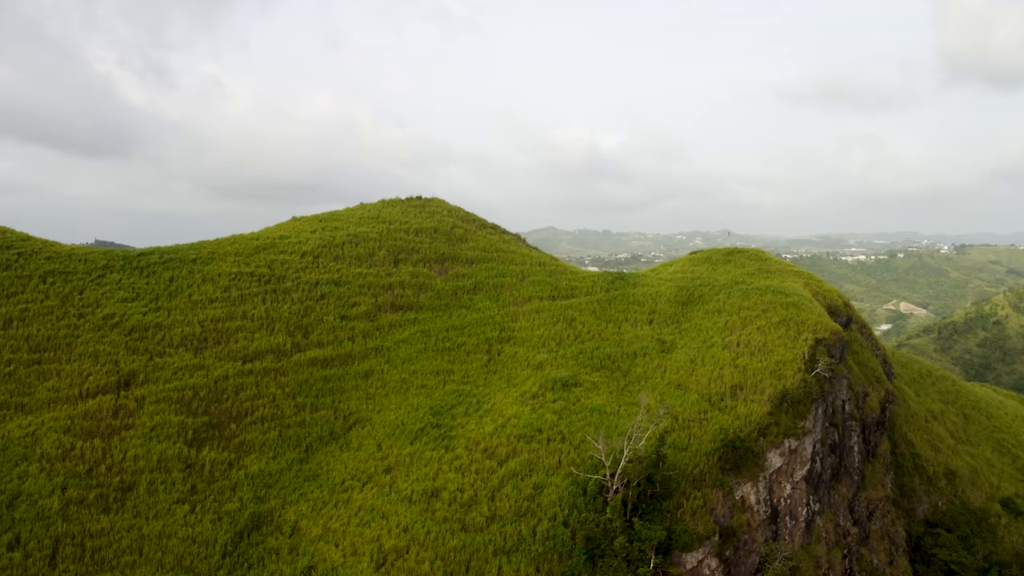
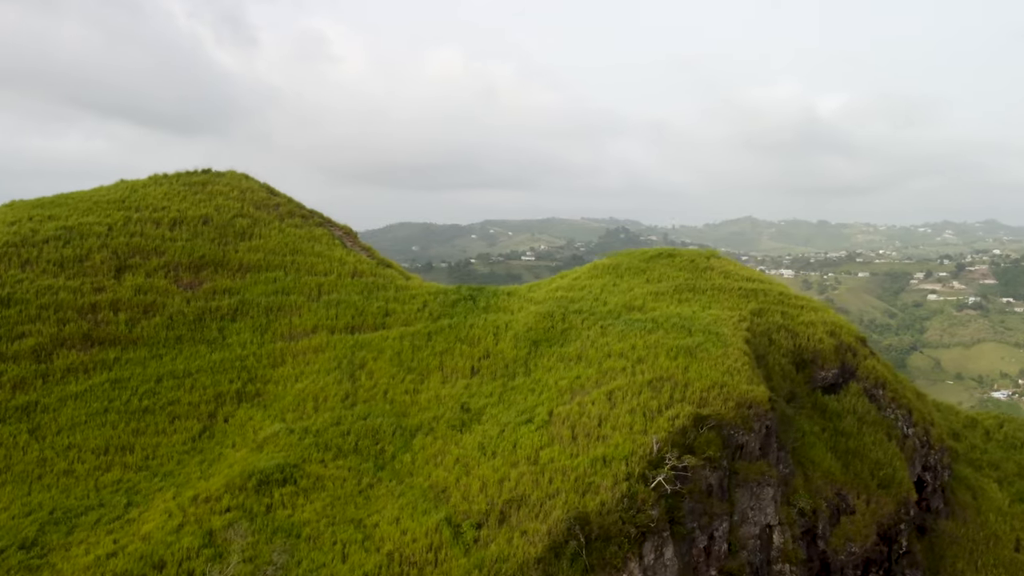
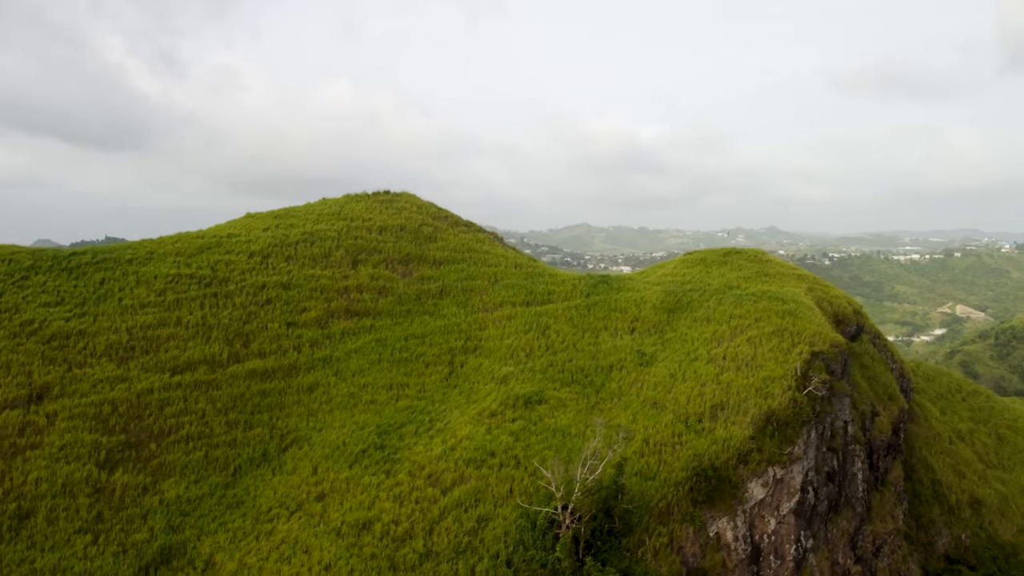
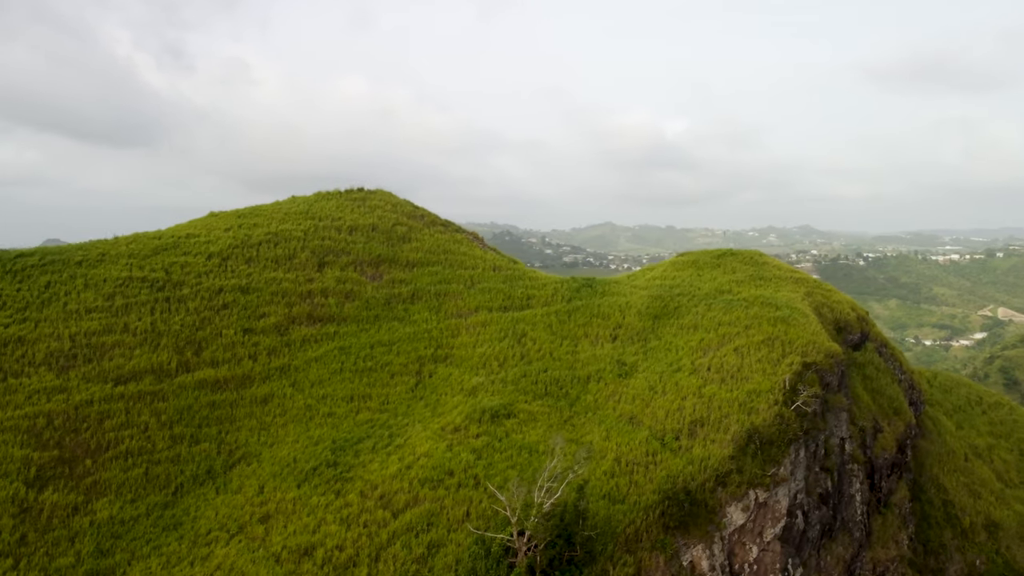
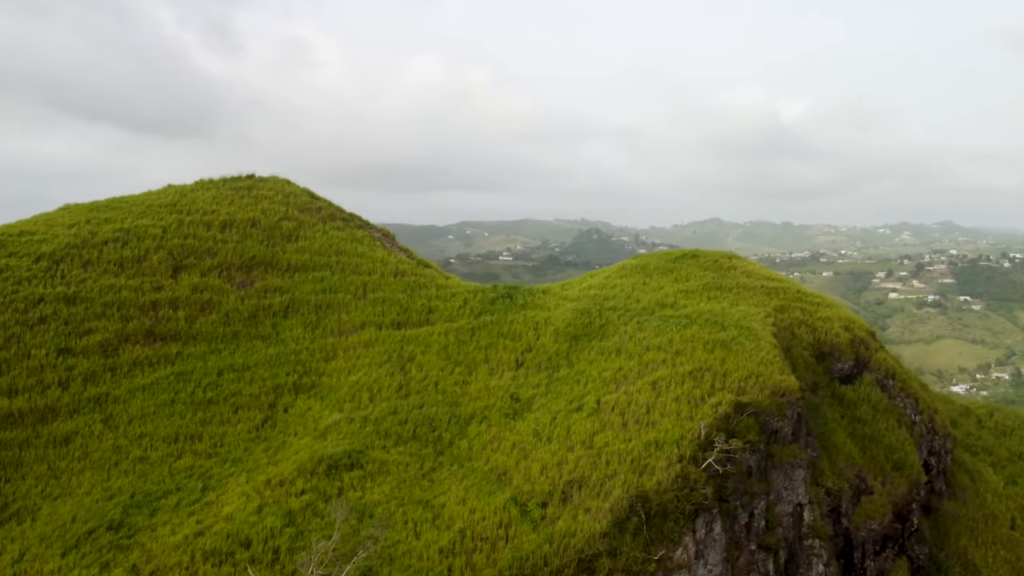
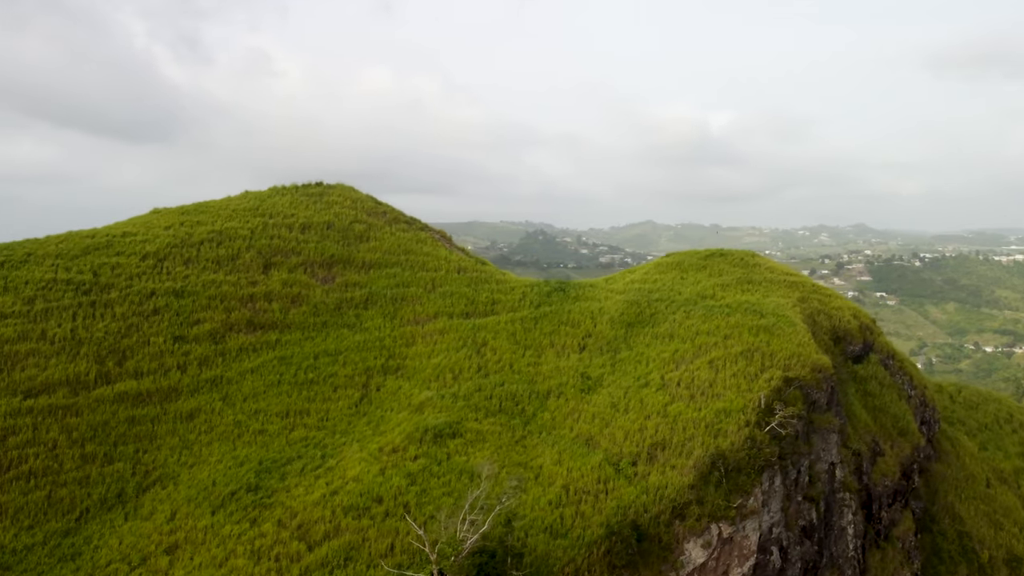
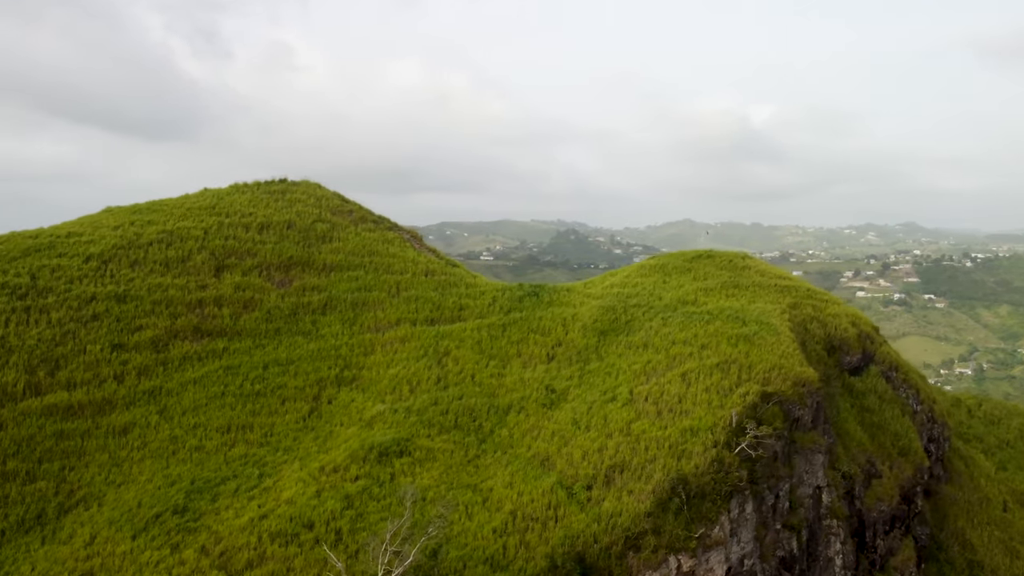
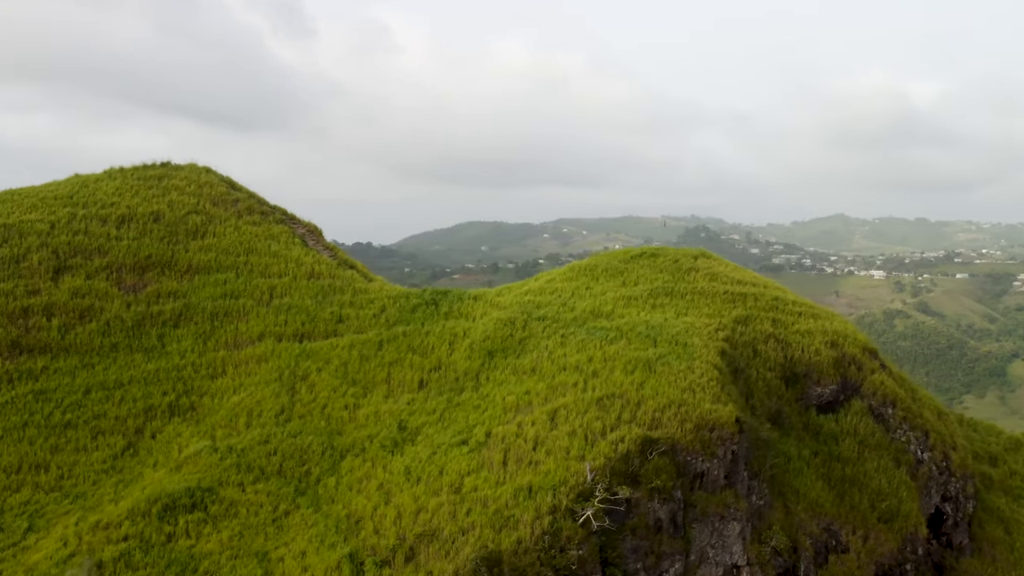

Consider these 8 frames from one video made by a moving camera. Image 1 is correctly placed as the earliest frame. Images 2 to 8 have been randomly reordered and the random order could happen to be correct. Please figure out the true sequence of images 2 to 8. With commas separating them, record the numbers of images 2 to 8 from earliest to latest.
3, 4, 6, 7, 5, 2, 8
